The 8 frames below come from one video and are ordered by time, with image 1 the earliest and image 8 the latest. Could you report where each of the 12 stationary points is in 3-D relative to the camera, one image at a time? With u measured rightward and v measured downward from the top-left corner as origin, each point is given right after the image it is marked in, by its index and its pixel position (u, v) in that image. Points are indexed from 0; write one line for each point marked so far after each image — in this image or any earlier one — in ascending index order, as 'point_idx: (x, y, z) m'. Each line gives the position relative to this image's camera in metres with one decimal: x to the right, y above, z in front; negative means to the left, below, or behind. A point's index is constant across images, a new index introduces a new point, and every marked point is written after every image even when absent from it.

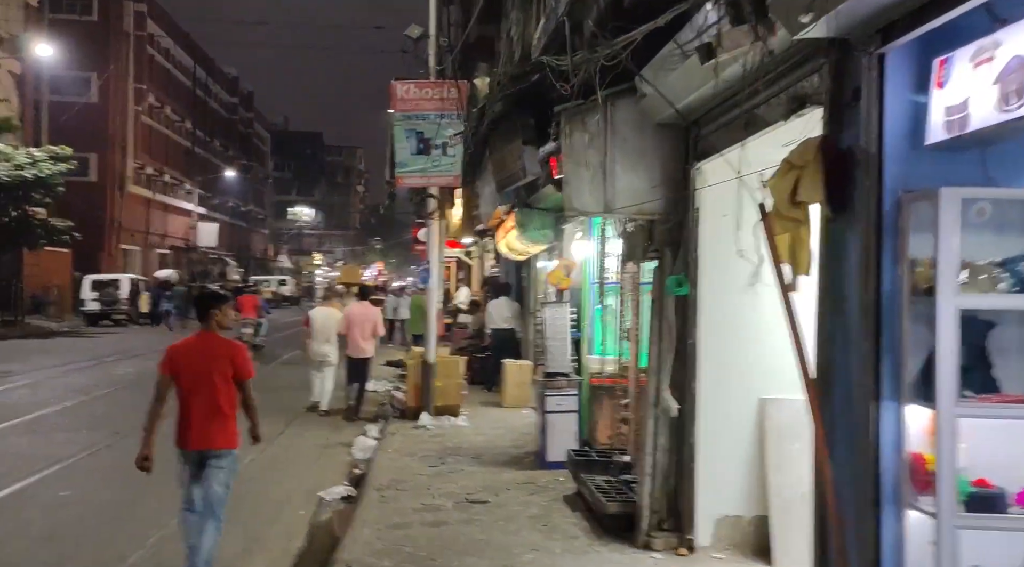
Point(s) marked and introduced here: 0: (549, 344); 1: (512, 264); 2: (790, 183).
0: (+0.4, -0.6, +10.5) m
1: (0.0, +0.4, +19.0) m
2: (+1.3, +0.5, +4.9) m
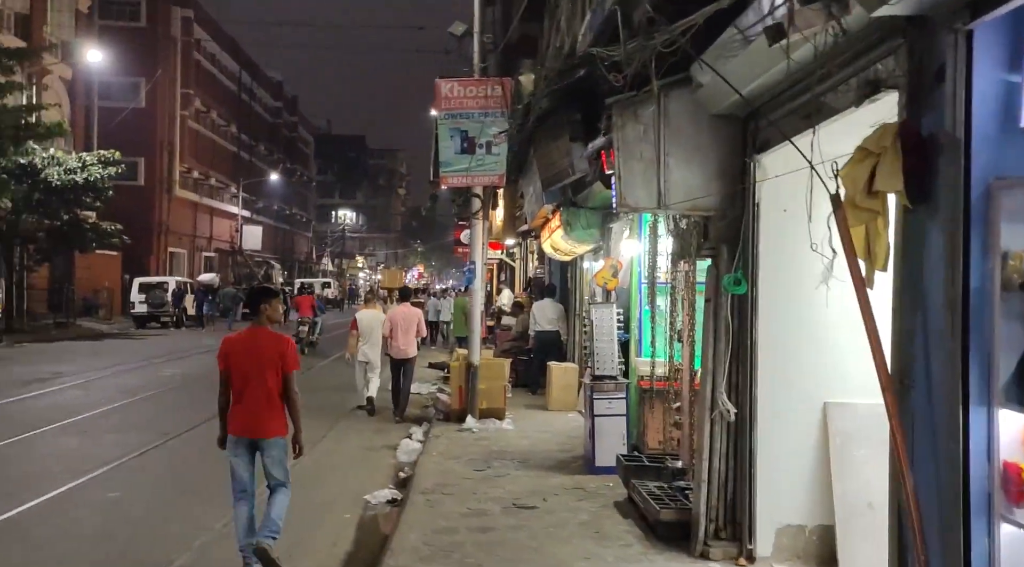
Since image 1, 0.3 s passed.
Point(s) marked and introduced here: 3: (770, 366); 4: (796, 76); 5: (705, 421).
0: (+0.8, -0.6, +10.3) m
1: (+0.8, +0.3, +18.8) m
2: (+1.6, +0.5, +4.6) m
3: (+1.7, -0.5, +6.7) m
4: (+1.6, +1.2, +5.9) m
5: (+1.3, -0.9, +6.9) m
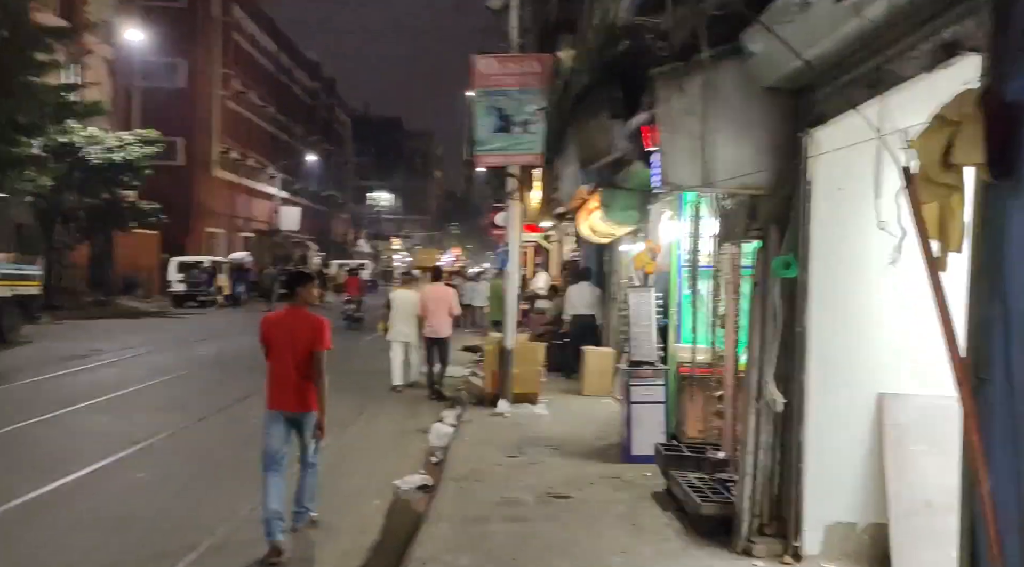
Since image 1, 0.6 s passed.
0: (+1.2, -0.5, +9.9) m
1: (+1.4, +0.6, +18.4) m
2: (+1.7, +0.6, +4.2) m
3: (+1.9, -0.4, +6.3) m
4: (+1.8, +1.3, +5.5) m
5: (+1.5, -0.8, +6.5) m
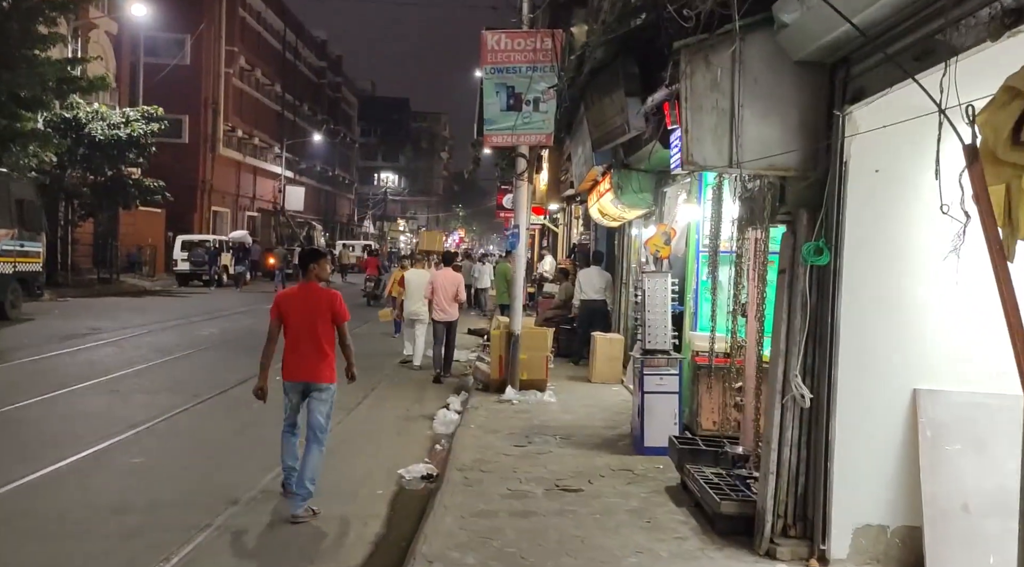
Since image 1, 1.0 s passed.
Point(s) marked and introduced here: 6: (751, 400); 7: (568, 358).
0: (+1.3, -0.3, +9.6) m
1: (+1.6, +0.9, +18.0) m
2: (+1.8, +0.6, +3.8) m
3: (+2.0, -0.4, +6.0) m
4: (+1.9, +1.3, +5.1) m
5: (+1.6, -0.7, +6.2) m
6: (+1.8, -0.9, +7.8) m
7: (+0.9, -1.2, +17.0) m
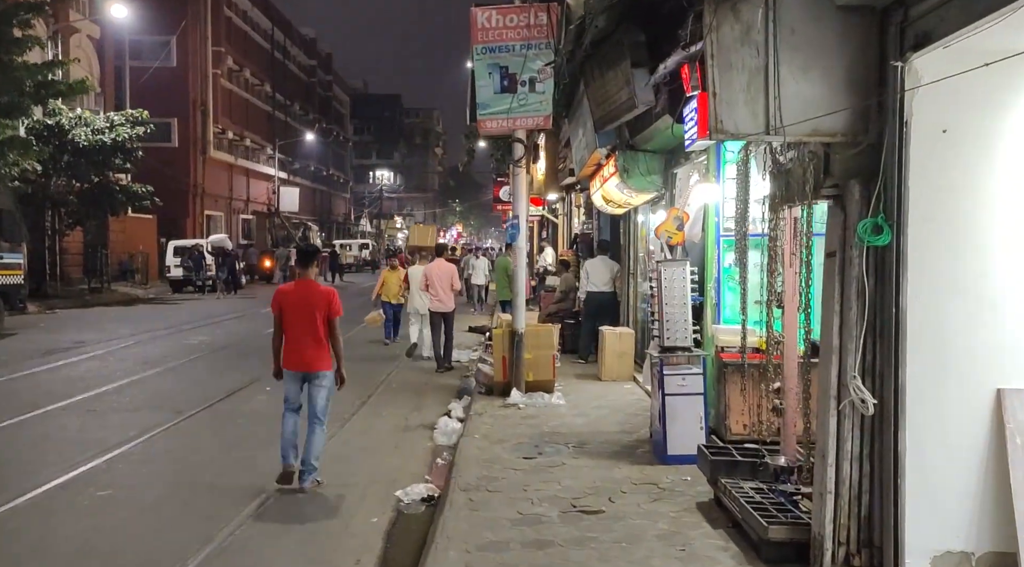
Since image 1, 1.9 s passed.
0: (+1.3, -0.2, +8.6) m
1: (+1.6, +1.1, +17.1) m
2: (+1.8, +0.7, +2.9) m
3: (+2.0, -0.3, +5.0) m
4: (+1.9, +1.4, +4.1) m
5: (+1.6, -0.7, +5.3) m
6: (+1.8, -0.8, +6.8) m
7: (+1.0, -1.1, +16.0) m
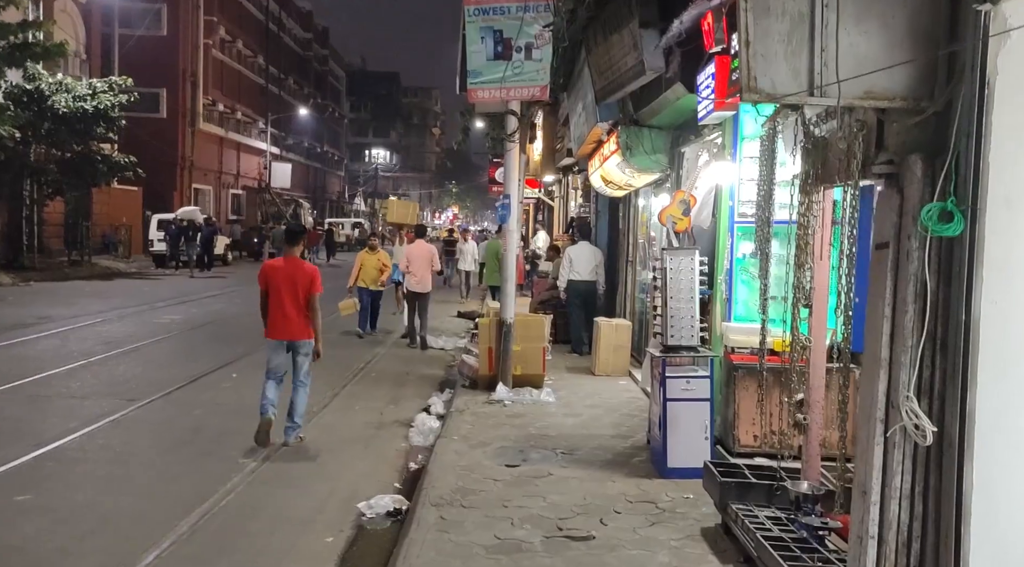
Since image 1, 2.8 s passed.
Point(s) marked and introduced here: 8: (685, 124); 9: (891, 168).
0: (+1.2, -0.2, +7.7) m
1: (+1.4, +1.3, +16.1) m
2: (+1.7, +0.6, +1.9) m
3: (+1.9, -0.3, +4.1) m
4: (+1.8, +1.4, +3.1) m
5: (+1.5, -0.7, +4.3) m
6: (+1.7, -0.8, +5.9) m
7: (+0.8, -0.9, +15.1) m
8: (+1.7, +1.5, +10.0) m
9: (+1.6, +0.5, +4.4) m
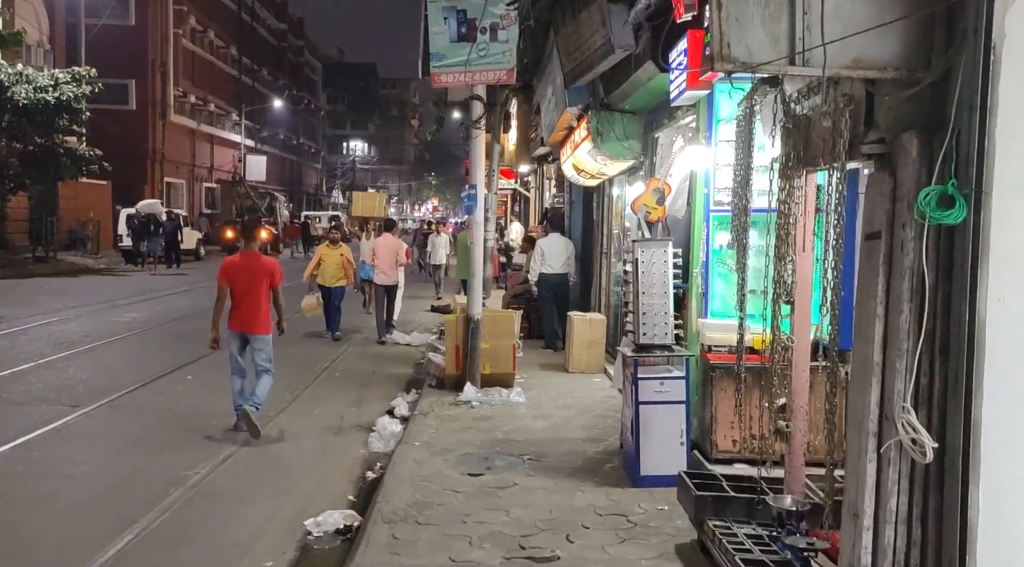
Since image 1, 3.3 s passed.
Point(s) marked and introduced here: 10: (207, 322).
0: (+0.9, -0.1, +7.1) m
1: (+1.0, +1.4, +15.5) m
2: (+1.6, +0.6, +1.3) m
3: (+1.7, -0.3, +3.5) m
4: (+1.6, +1.4, +2.6) m
5: (+1.3, -0.6, +3.8) m
6: (+1.5, -0.7, +5.4) m
7: (+0.4, -0.8, +14.5) m
8: (+1.3, +1.6, +9.5) m
9: (+1.4, +0.5, +3.8) m
10: (-5.2, -0.7, +17.8) m
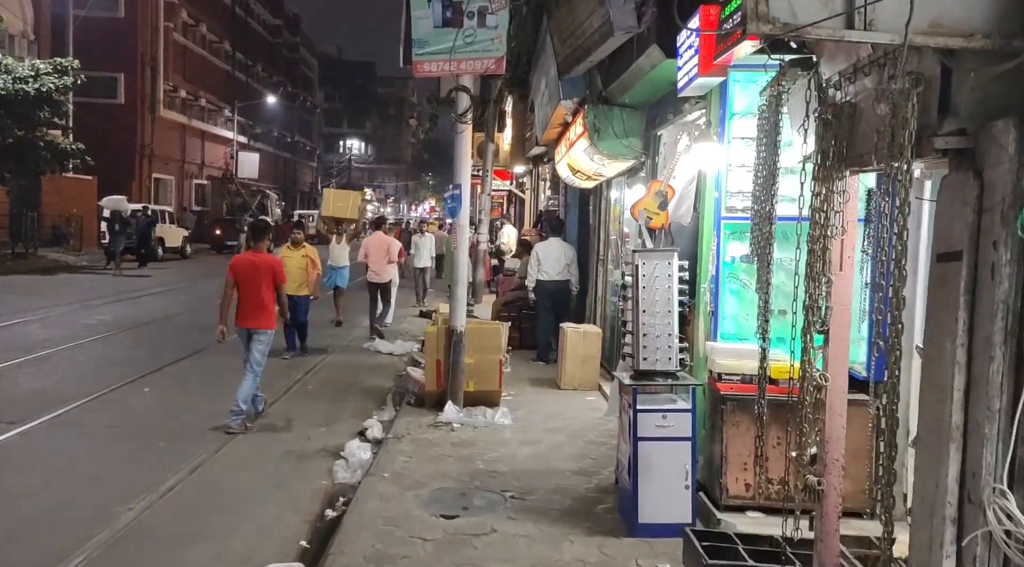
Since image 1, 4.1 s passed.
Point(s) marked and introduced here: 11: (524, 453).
0: (+0.8, -0.2, +6.2) m
1: (+0.9, +1.3, +14.6) m
2: (+1.5, +0.5, +0.4) m
3: (+1.6, -0.4, +2.6) m
4: (+1.6, +1.3, +1.7) m
5: (+1.2, -0.7, +2.8) m
6: (+1.4, -0.8, +4.4) m
7: (+0.2, -0.9, +13.6) m
8: (+1.2, +1.5, +8.6) m
9: (+1.3, +0.4, +2.9) m
10: (-5.4, -0.7, +16.8) m
11: (+0.1, -1.4, +8.3) m
